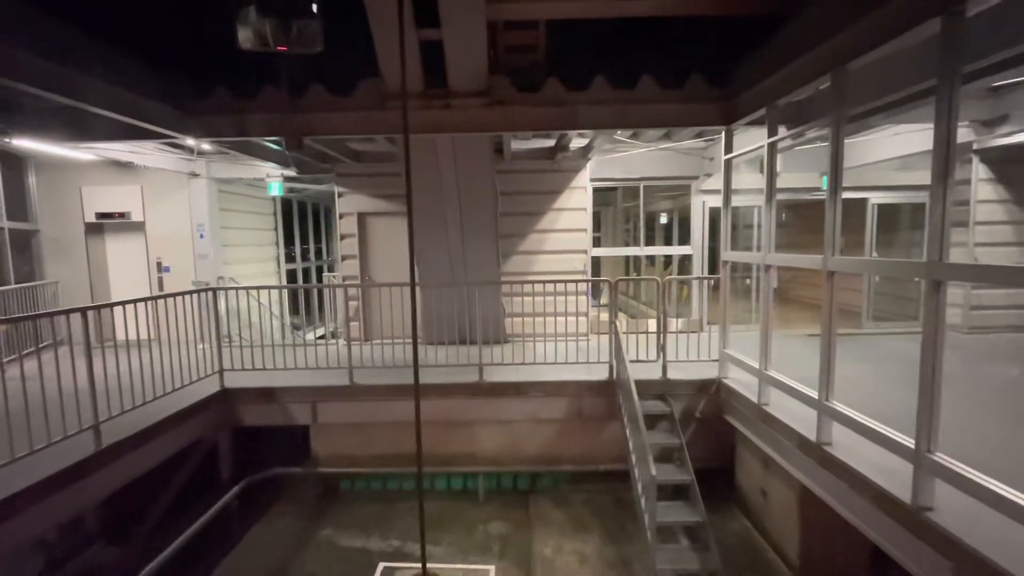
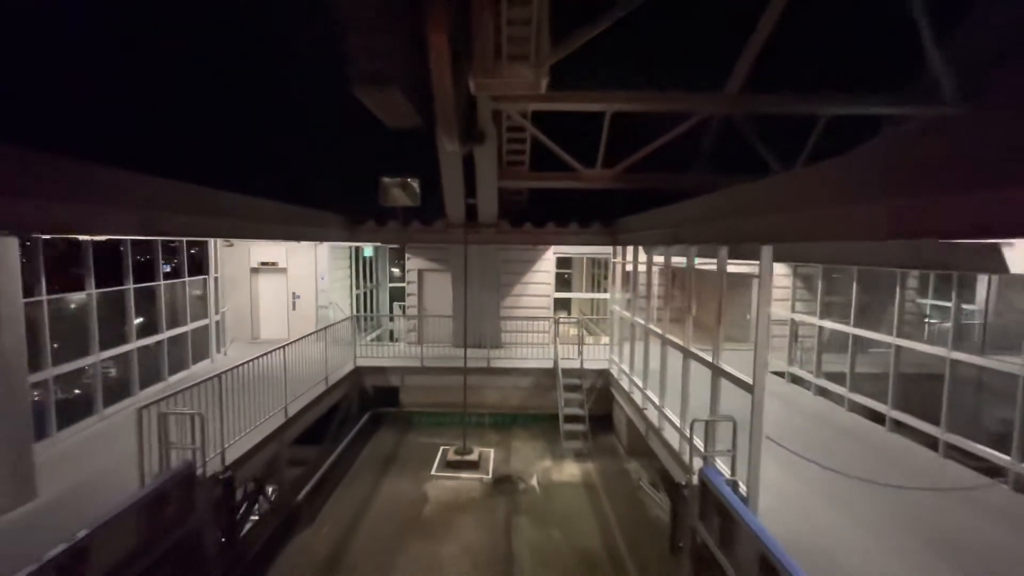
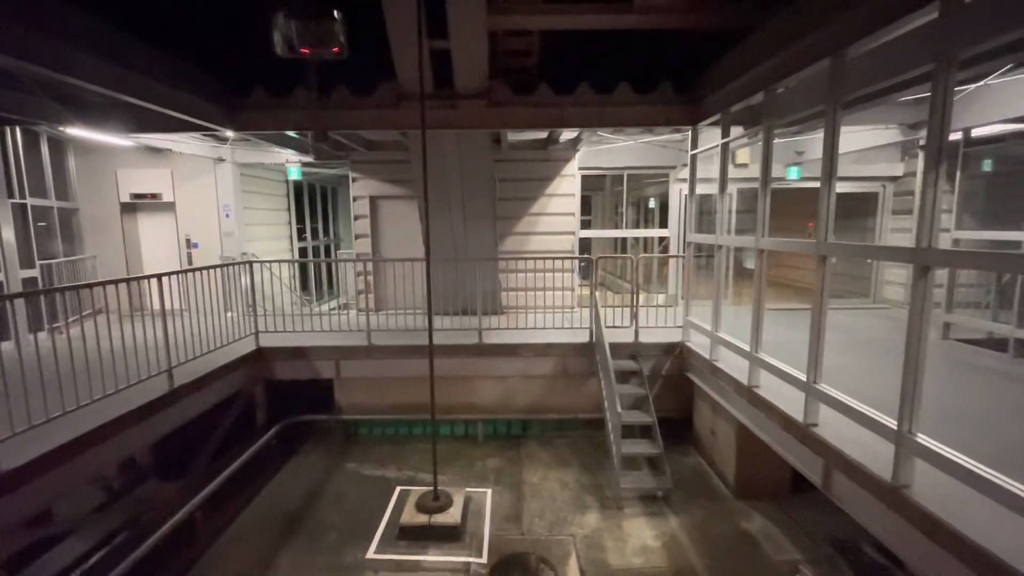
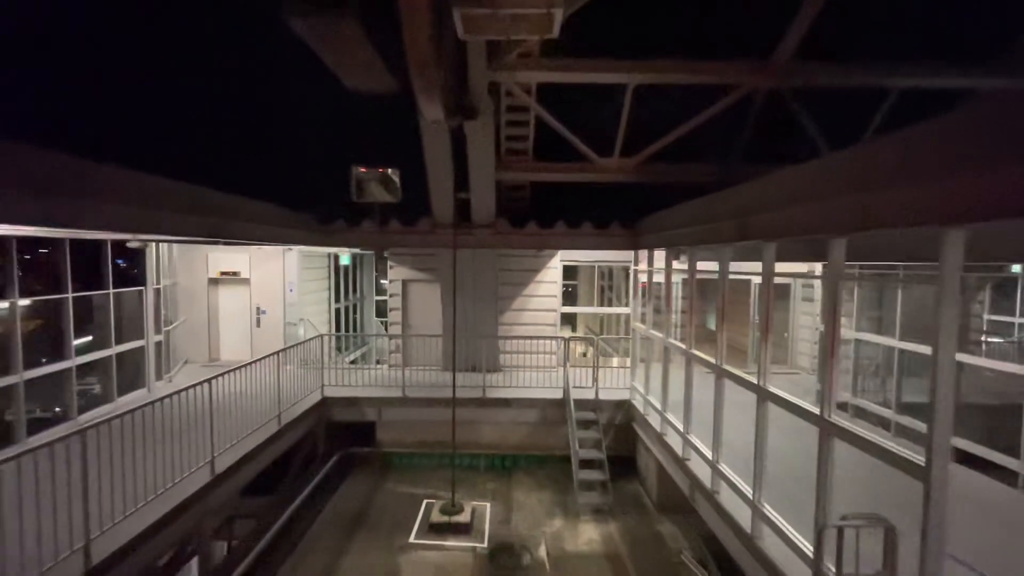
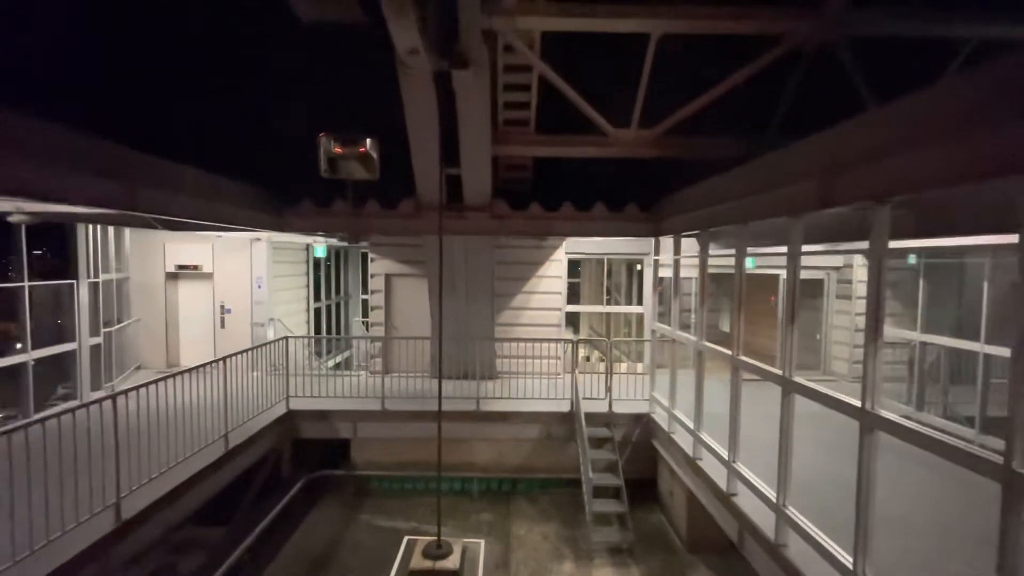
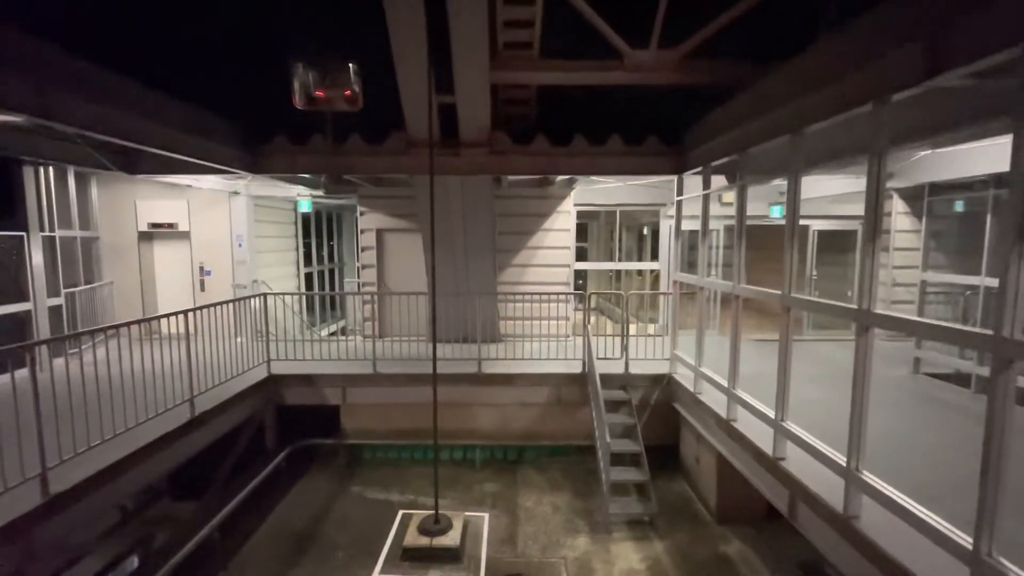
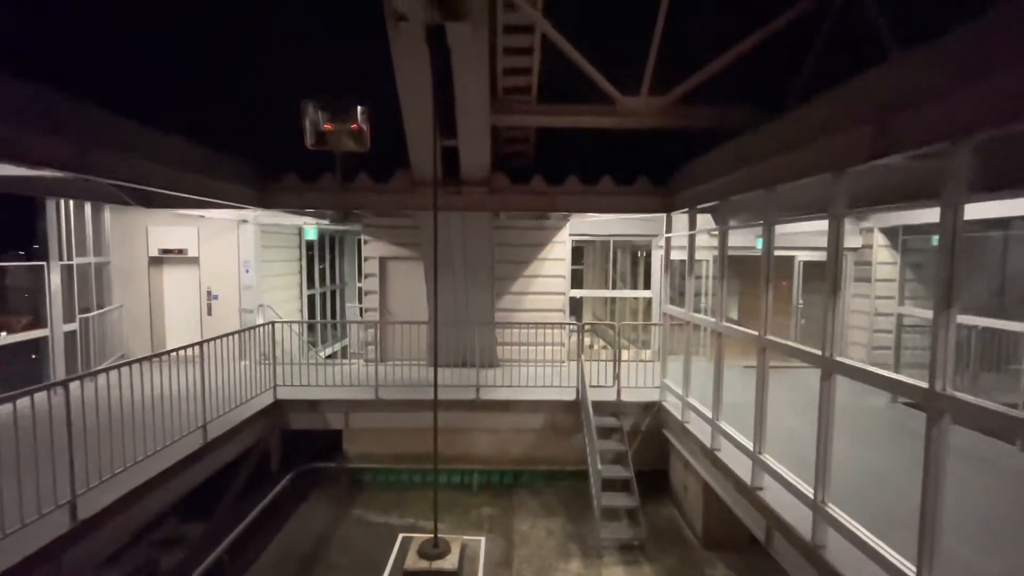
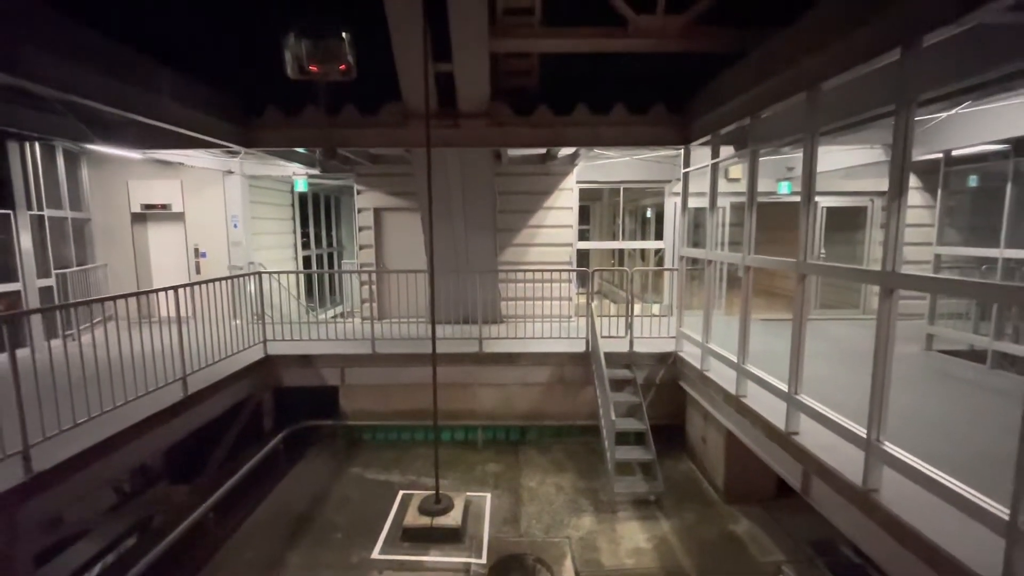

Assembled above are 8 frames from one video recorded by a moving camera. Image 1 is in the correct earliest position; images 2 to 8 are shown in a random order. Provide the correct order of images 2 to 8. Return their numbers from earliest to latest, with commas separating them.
3, 8, 6, 7, 5, 4, 2
